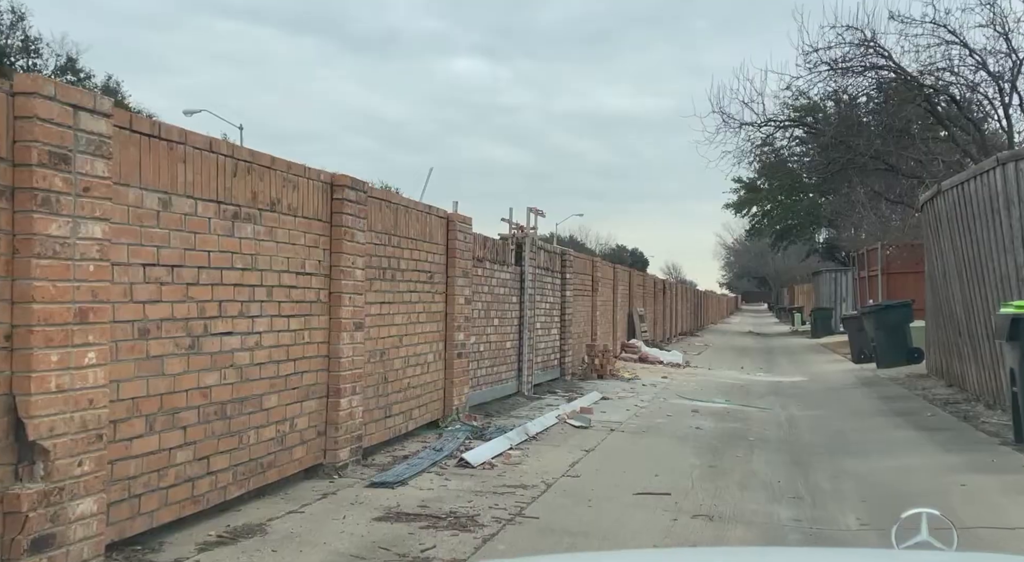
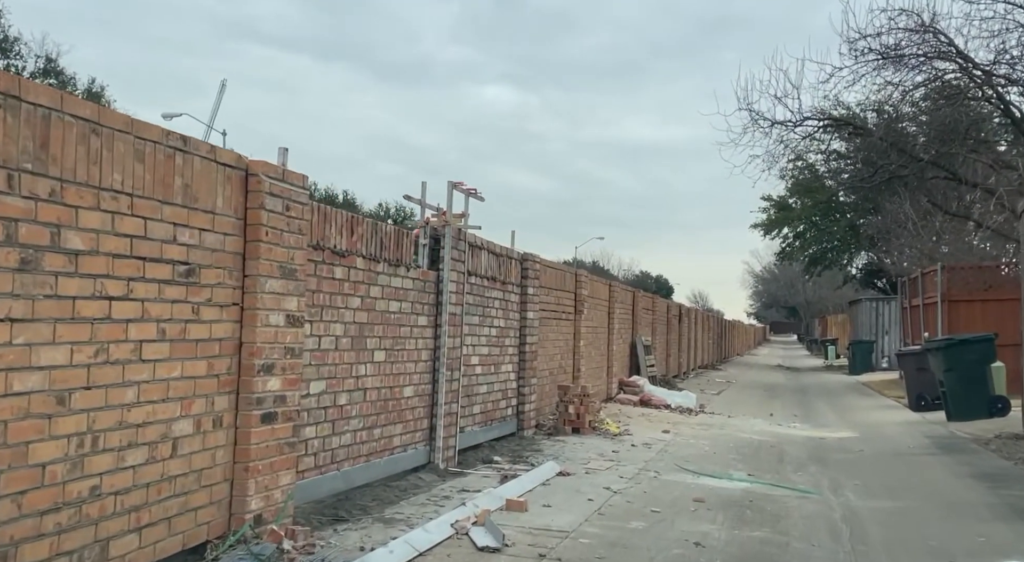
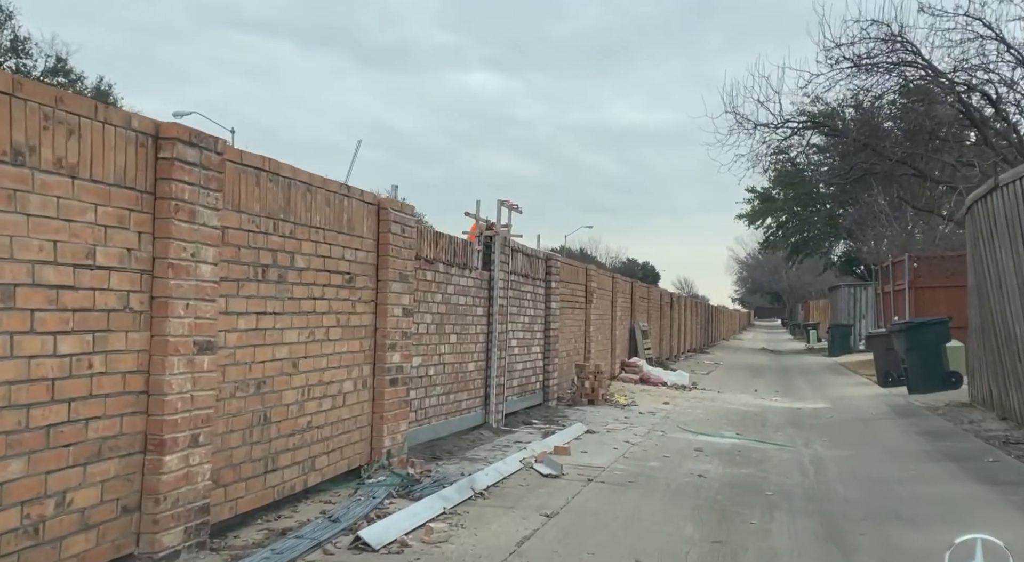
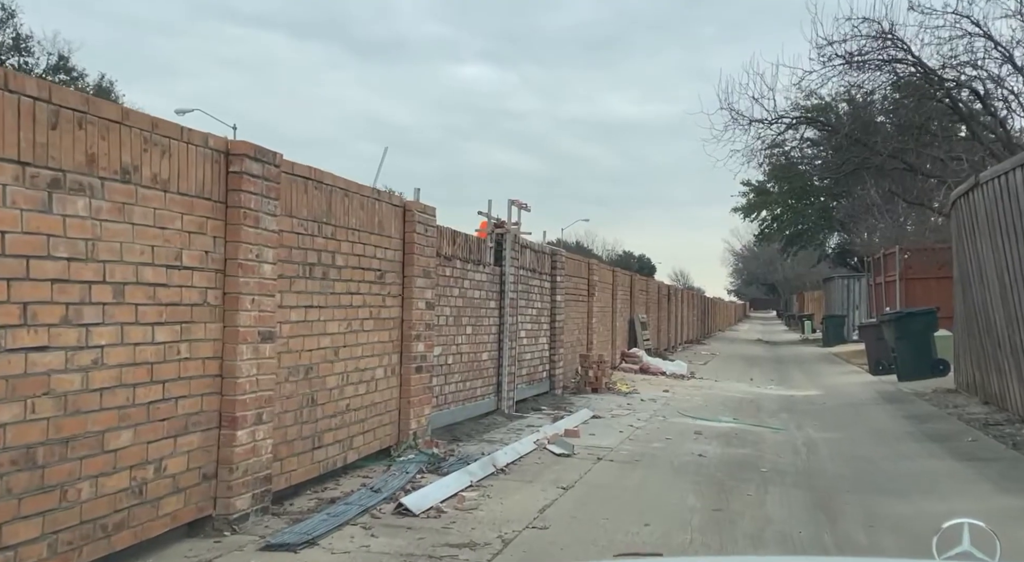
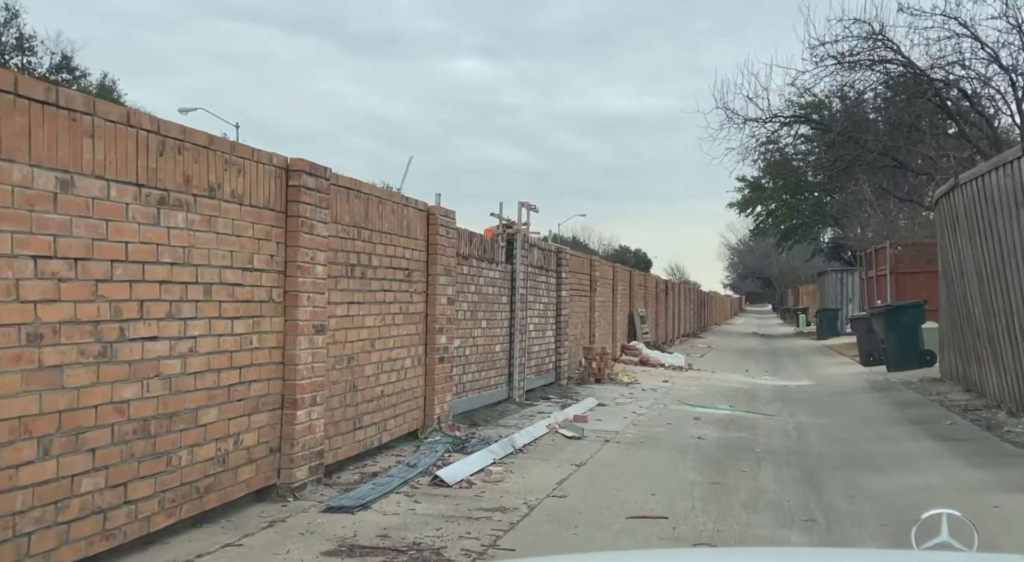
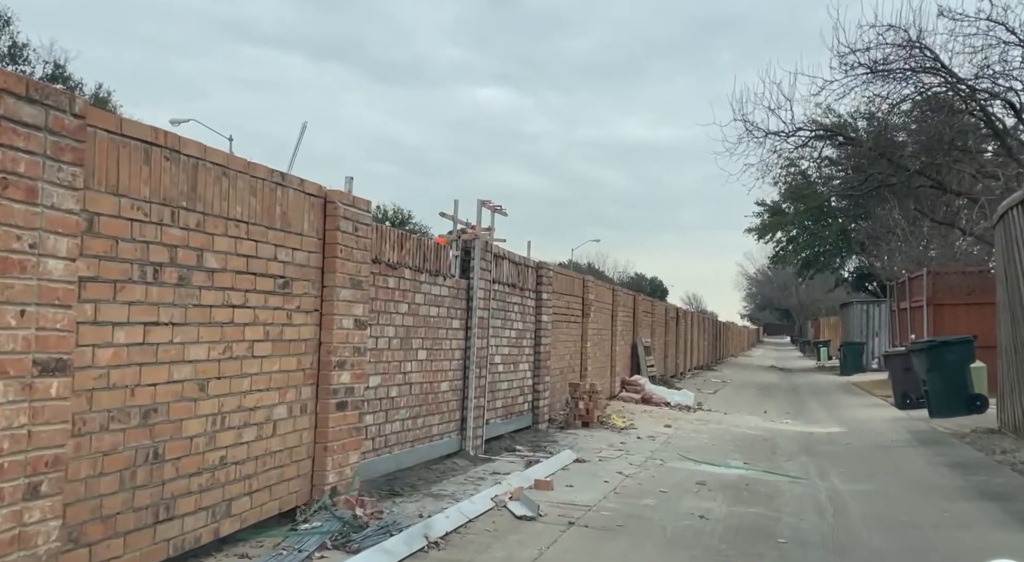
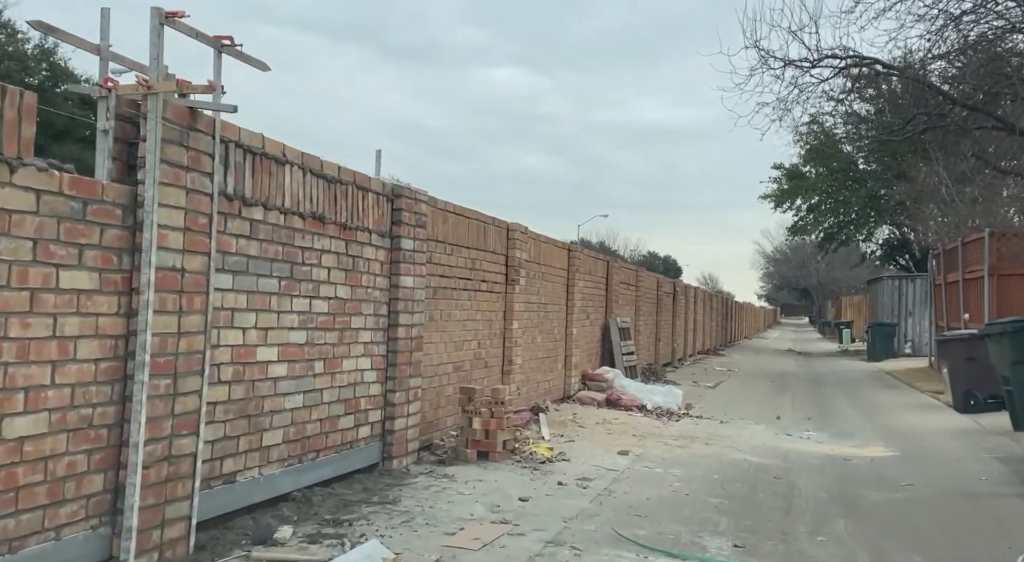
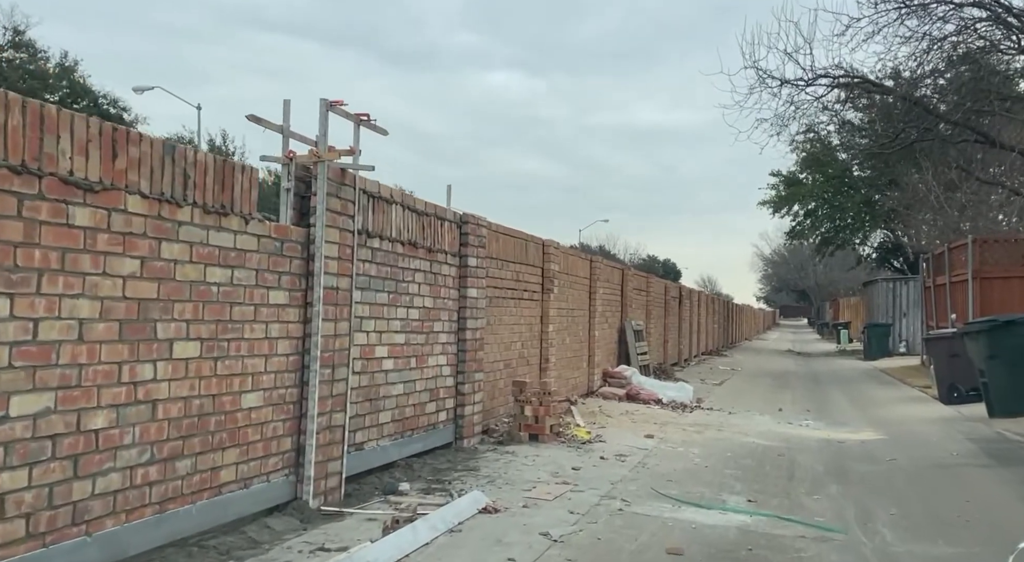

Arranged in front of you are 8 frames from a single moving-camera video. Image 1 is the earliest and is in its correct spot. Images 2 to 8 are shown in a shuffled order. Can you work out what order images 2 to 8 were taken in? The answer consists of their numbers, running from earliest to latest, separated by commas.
5, 4, 3, 6, 2, 8, 7
